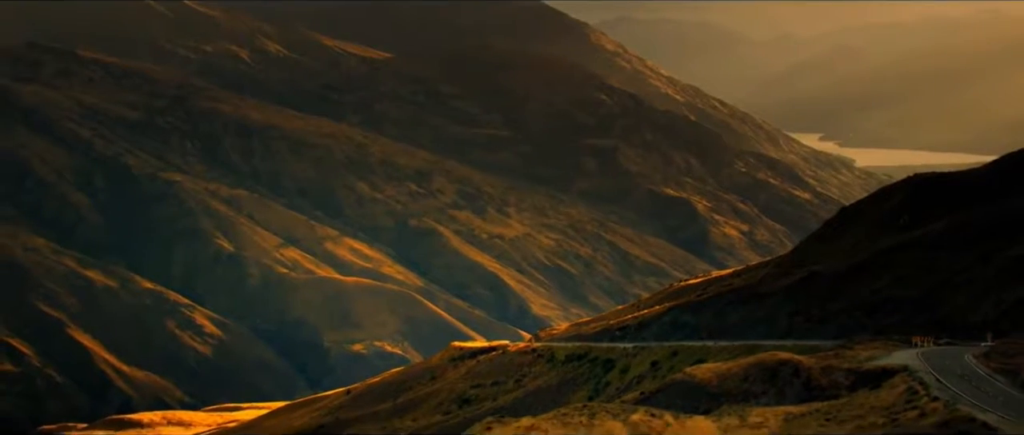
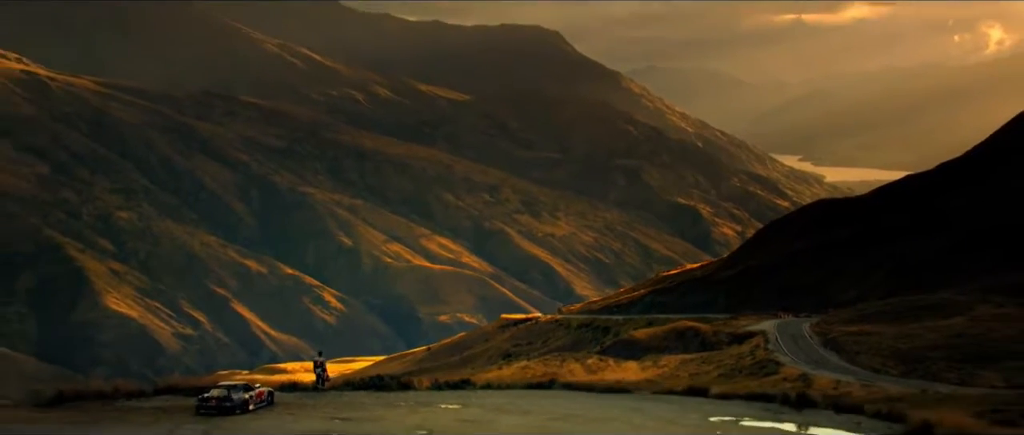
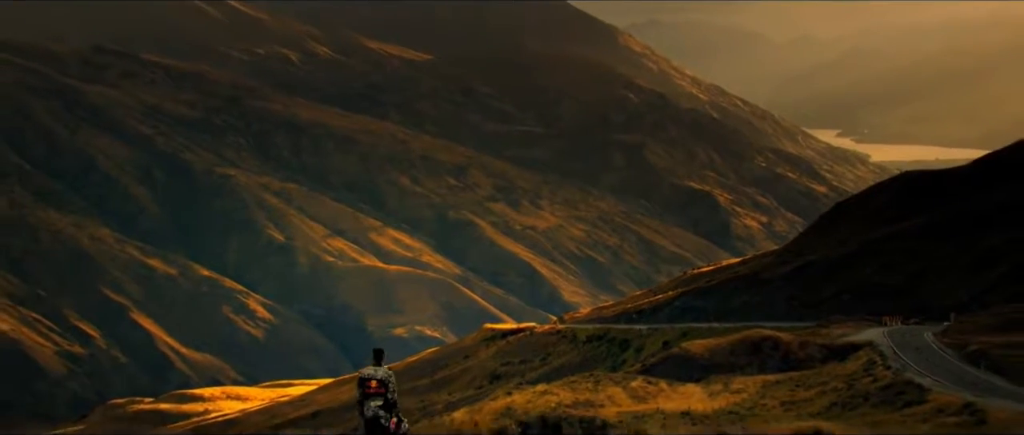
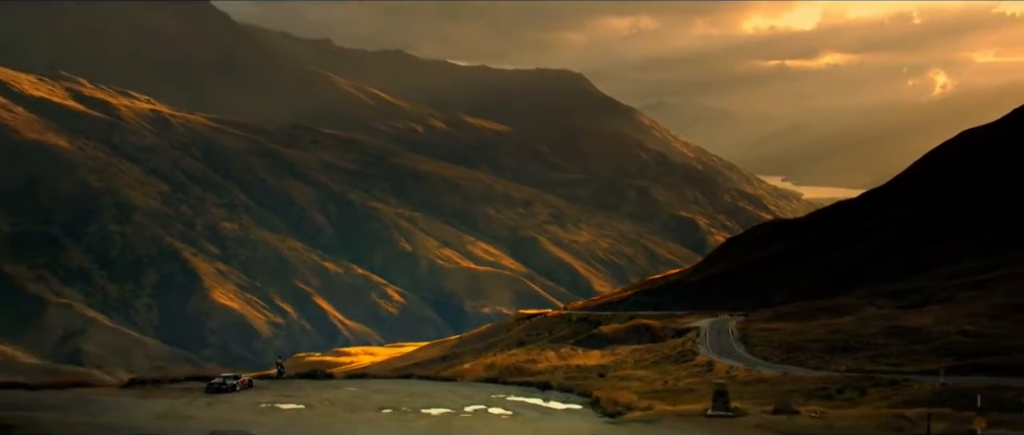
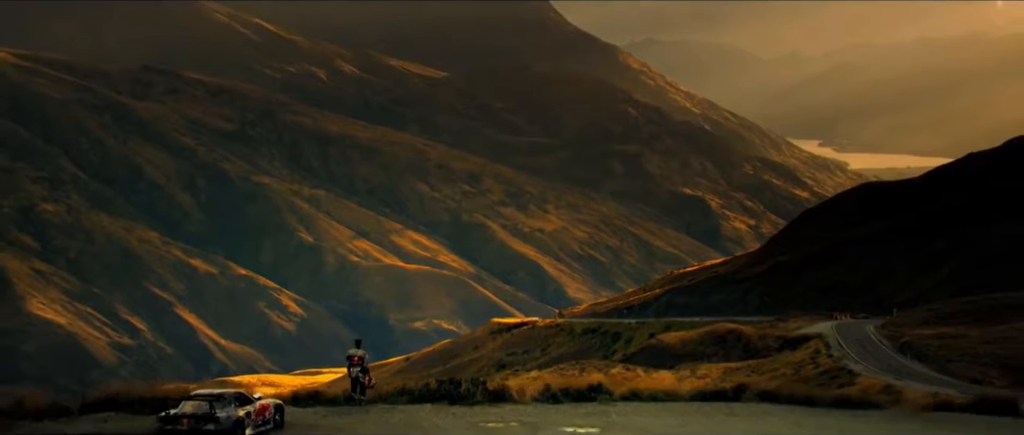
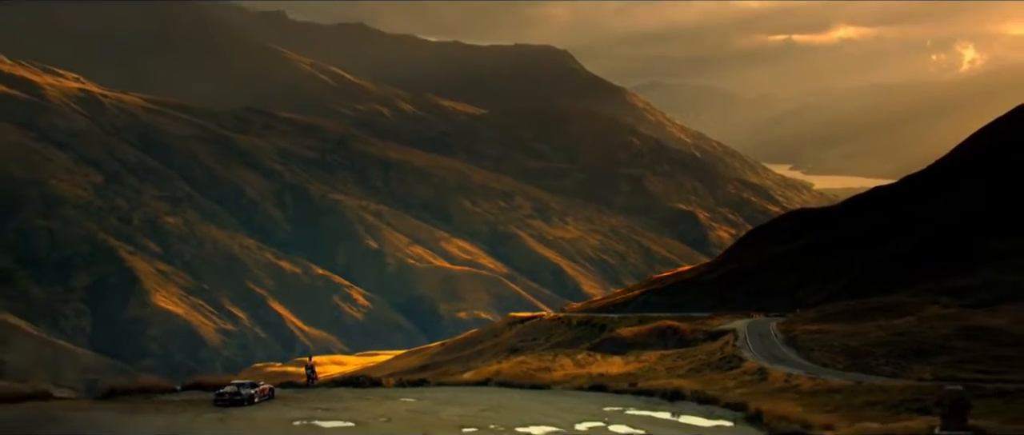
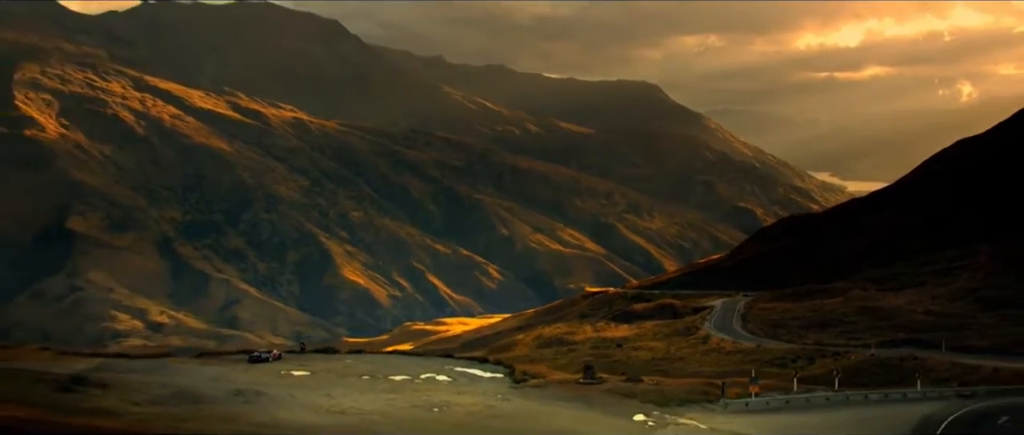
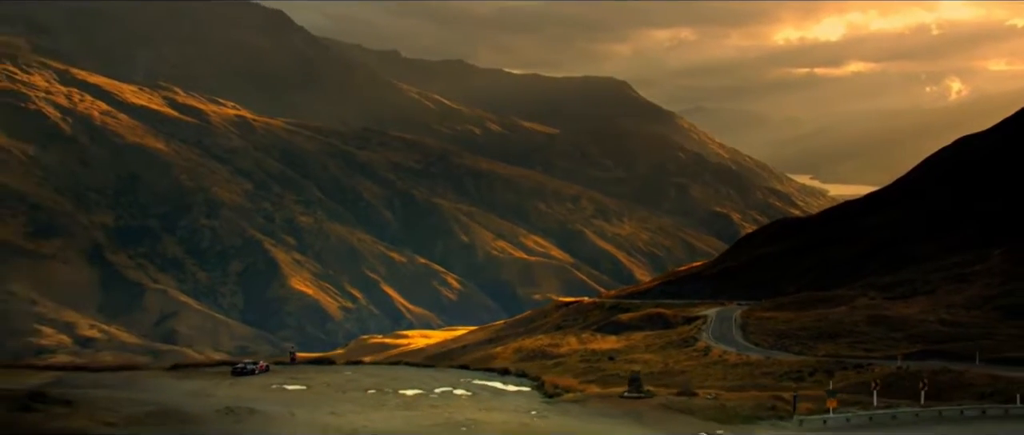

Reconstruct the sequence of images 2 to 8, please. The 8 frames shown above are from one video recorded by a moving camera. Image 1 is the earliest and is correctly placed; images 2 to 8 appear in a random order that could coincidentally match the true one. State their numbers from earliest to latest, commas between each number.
3, 5, 2, 6, 4, 8, 7
